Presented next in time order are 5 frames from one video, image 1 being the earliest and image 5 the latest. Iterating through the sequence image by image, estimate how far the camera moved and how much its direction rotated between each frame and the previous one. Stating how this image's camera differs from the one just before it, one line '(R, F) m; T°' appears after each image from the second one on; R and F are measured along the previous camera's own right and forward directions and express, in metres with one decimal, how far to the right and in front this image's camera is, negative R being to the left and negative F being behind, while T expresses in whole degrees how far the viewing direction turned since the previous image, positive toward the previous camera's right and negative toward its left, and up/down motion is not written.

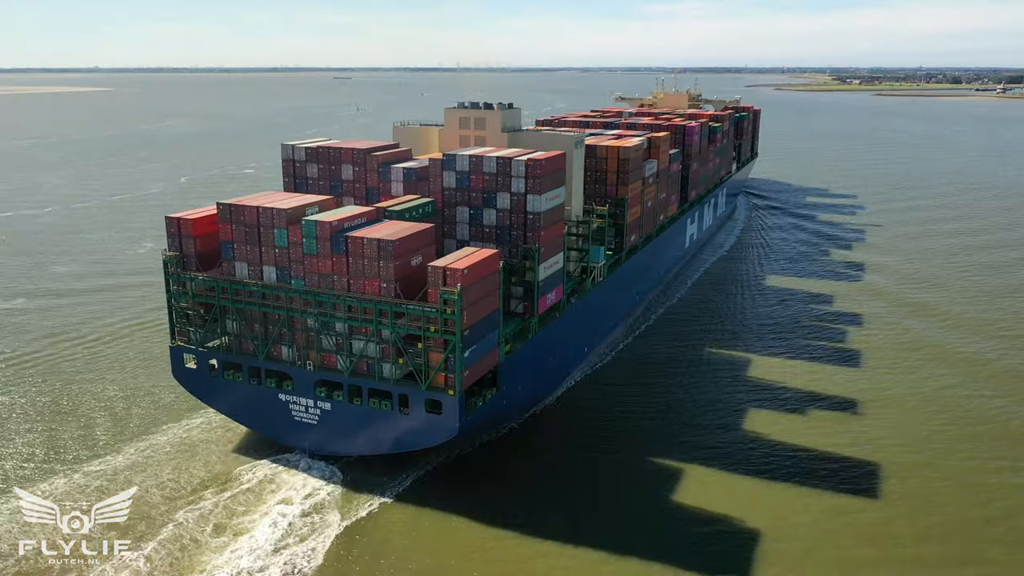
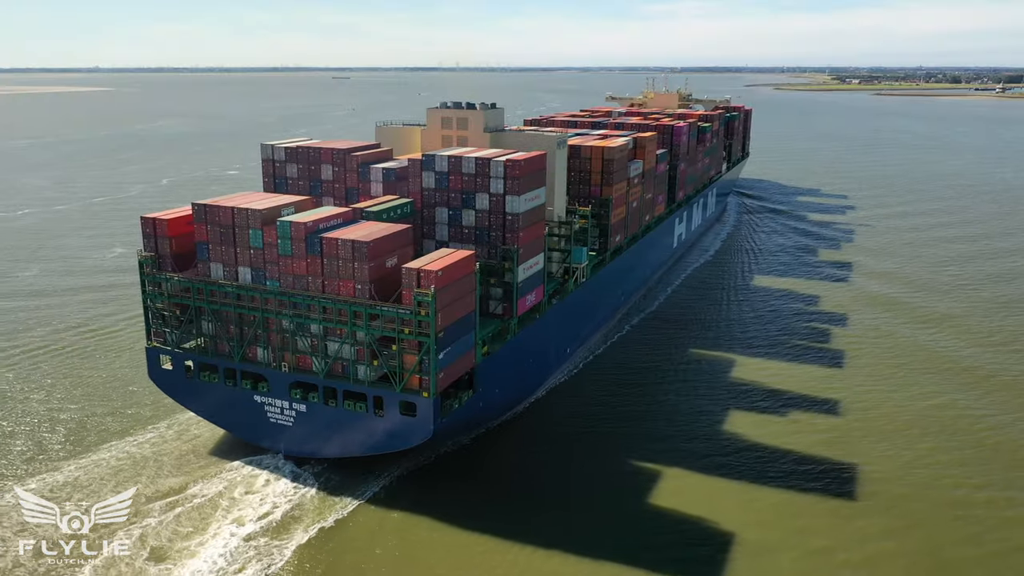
(+0.7, +0.1) m; 0°
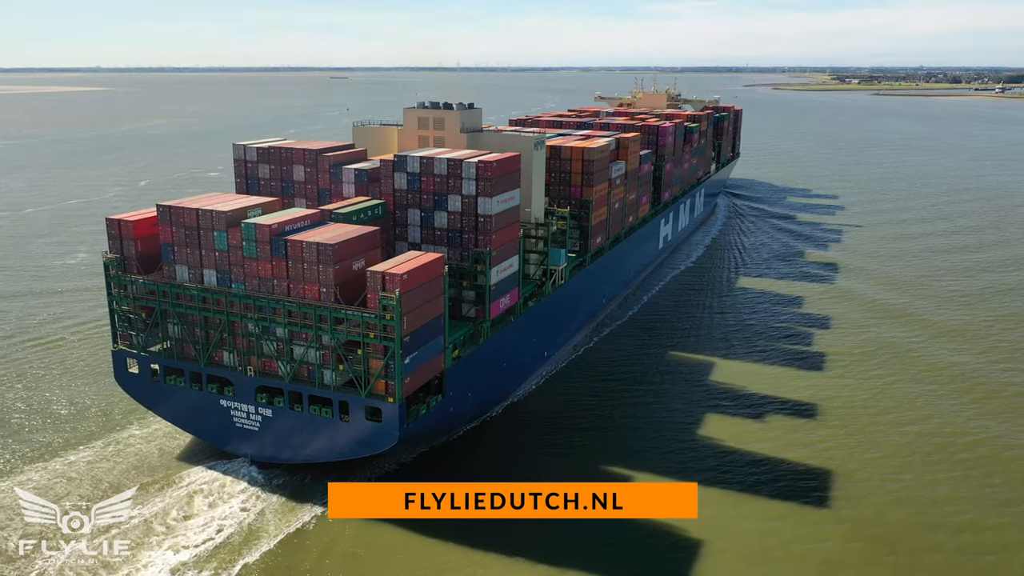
(+0.9, +0.3) m; 0°
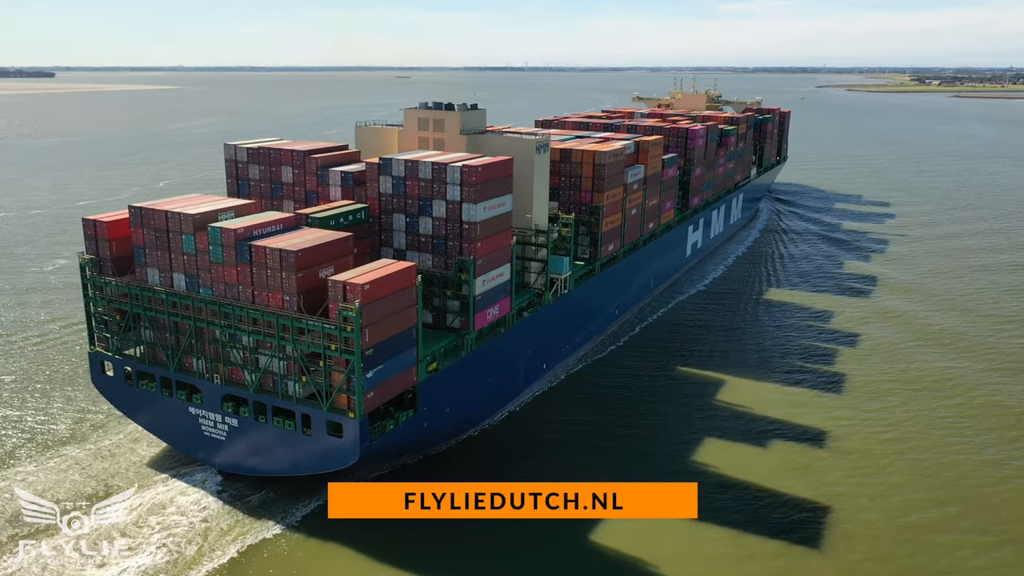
(+2.2, +1.4) m; -4°
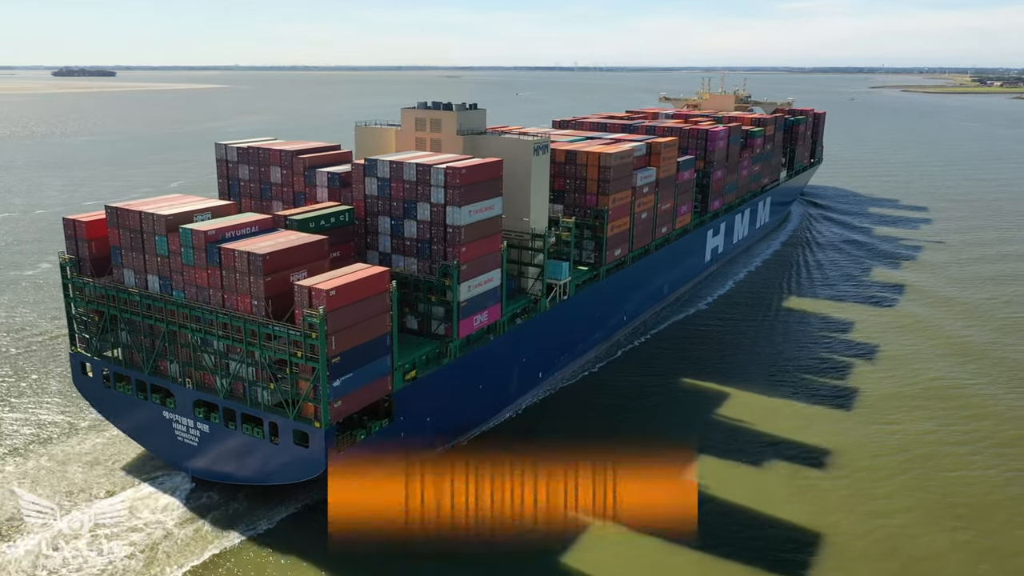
(+1.7, +1.0) m; -3°
